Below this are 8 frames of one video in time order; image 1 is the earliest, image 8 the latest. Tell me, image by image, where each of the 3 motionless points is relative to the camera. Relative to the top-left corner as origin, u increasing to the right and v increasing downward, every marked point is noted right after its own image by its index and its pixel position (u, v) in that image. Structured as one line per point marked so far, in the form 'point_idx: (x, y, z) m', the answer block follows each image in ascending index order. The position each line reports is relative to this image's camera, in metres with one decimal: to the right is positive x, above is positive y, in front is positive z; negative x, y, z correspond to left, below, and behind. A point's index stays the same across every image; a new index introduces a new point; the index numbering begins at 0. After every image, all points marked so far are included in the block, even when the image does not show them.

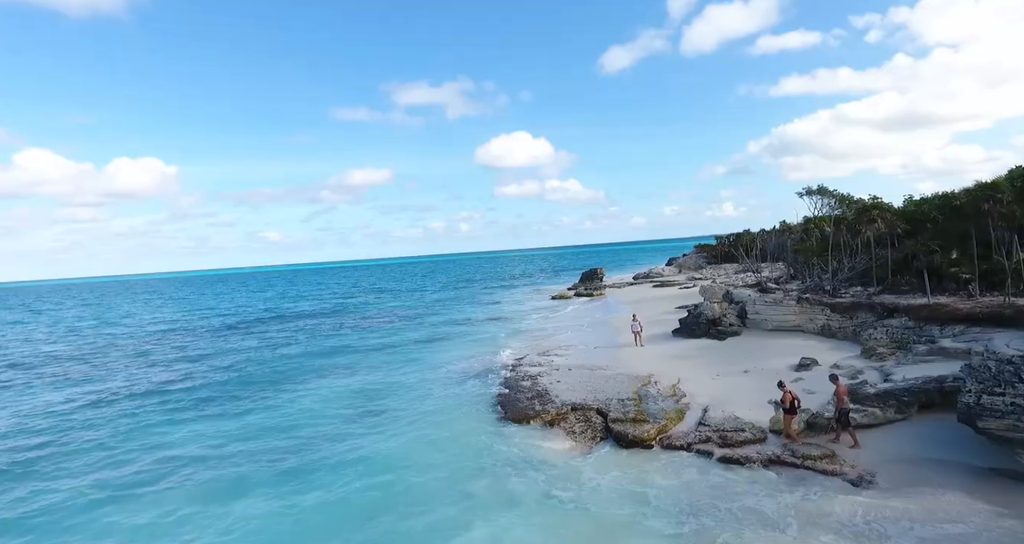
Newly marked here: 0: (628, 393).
0: (+4.0, -4.2, +19.2) m
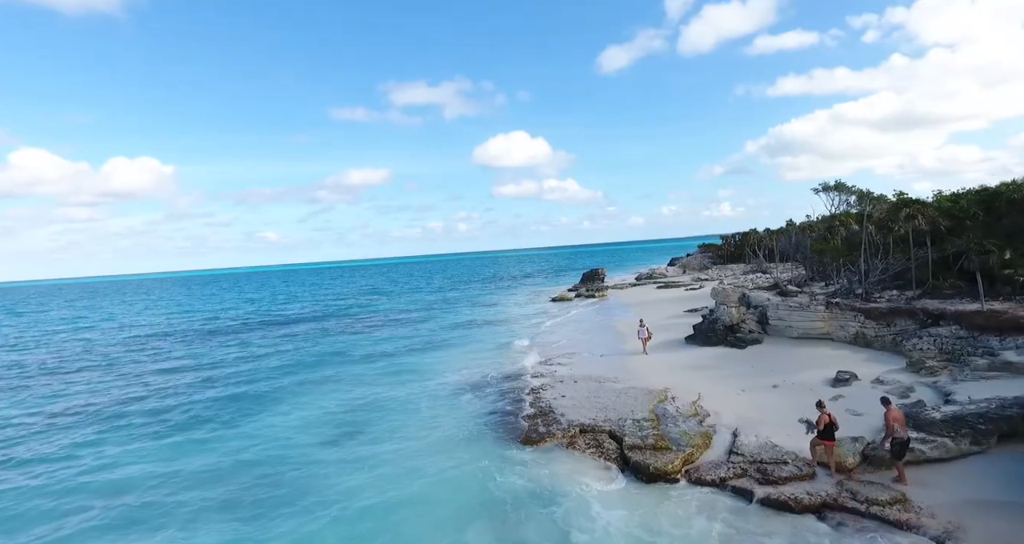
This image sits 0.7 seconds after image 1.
0: (+4.0, -4.3, +17.0) m
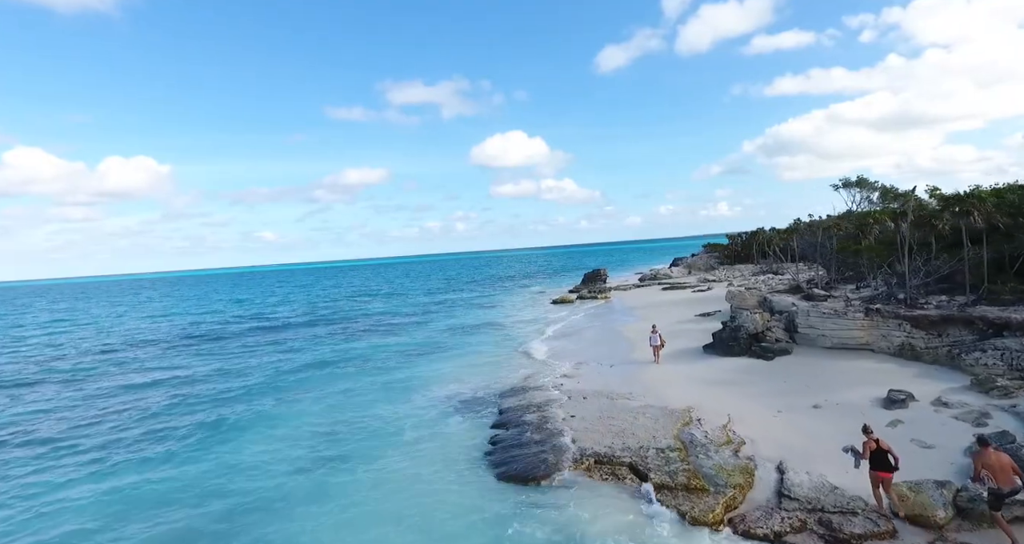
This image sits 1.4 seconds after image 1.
0: (+4.1, -4.4, +14.7) m
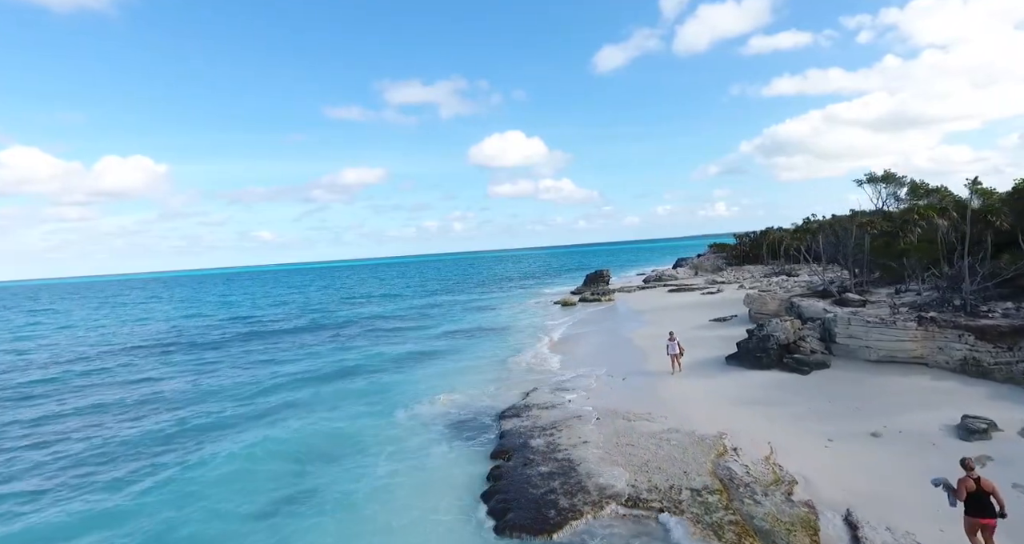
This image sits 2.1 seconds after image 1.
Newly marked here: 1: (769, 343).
0: (+4.2, -4.5, +12.3) m
1: (+9.1, -2.5, +19.6) m
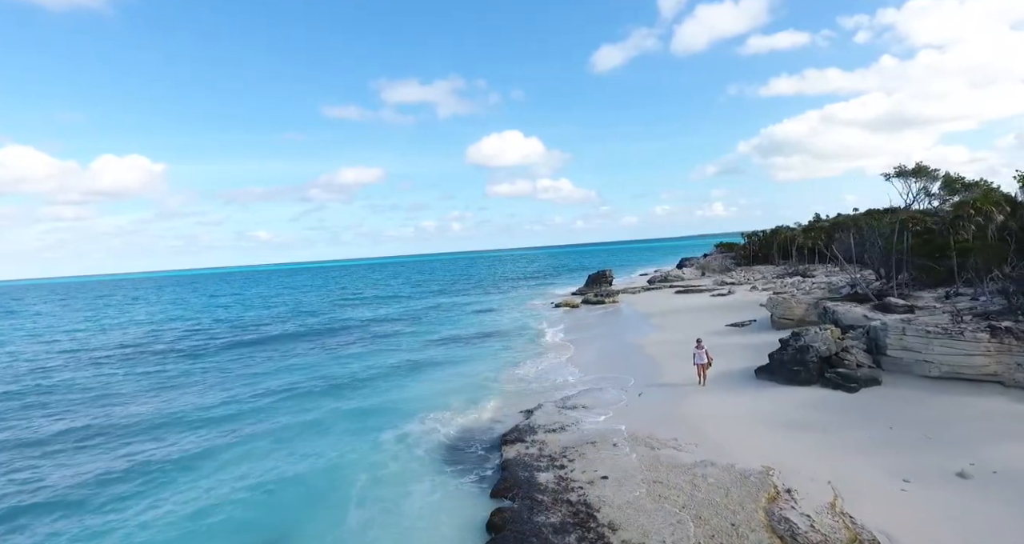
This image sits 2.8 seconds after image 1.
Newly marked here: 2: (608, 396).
0: (+4.3, -4.6, +9.8) m
1: (+9.2, -2.6, +17.2) m
2: (+3.4, -4.4, +19.5) m
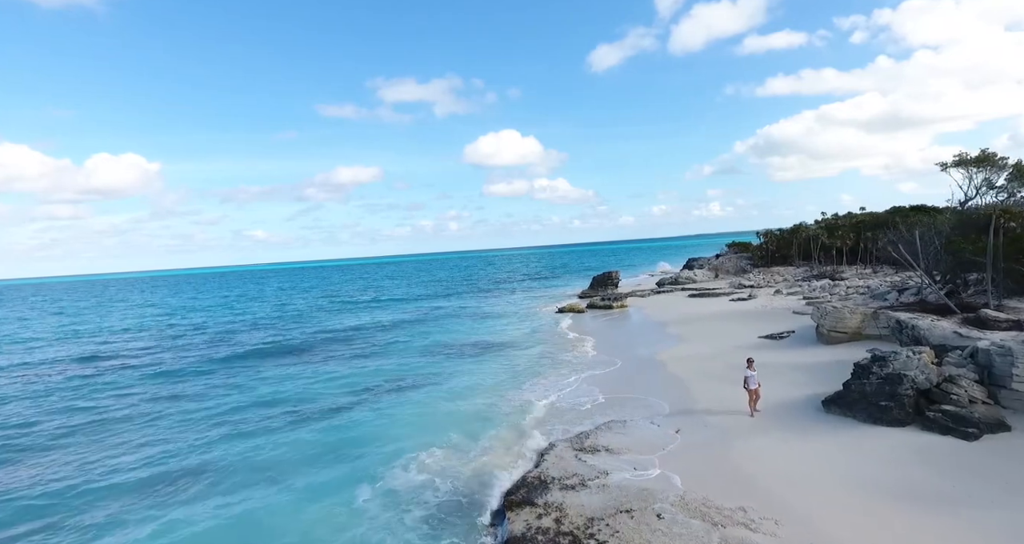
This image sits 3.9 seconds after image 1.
0: (+4.5, -4.7, +5.9) m
1: (+9.3, -2.7, +13.3) m
2: (+3.5, -4.5, +15.6) m
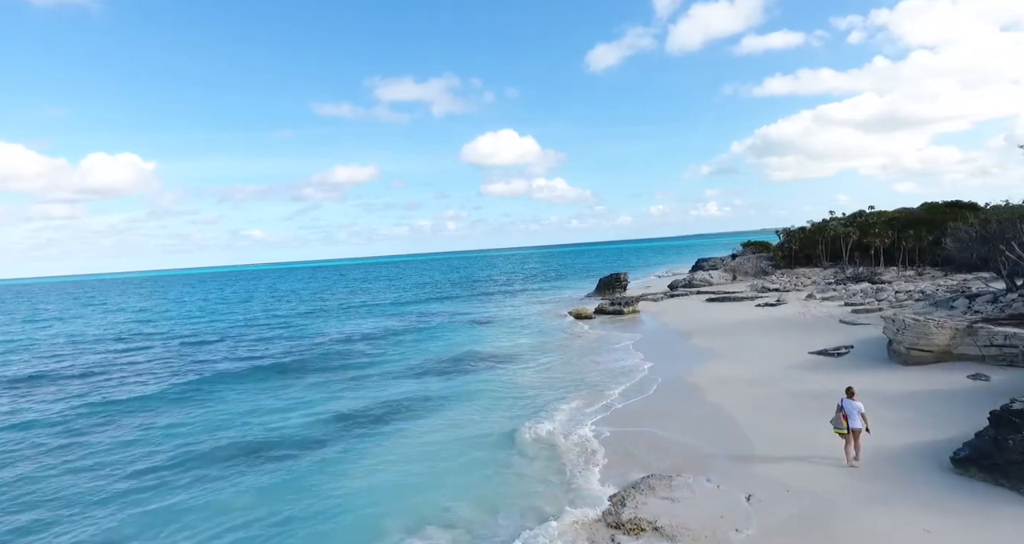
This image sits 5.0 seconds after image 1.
0: (+4.7, -4.9, +1.6) m
1: (+9.5, -2.9, +9.0) m
2: (+3.7, -4.7, +11.3) m
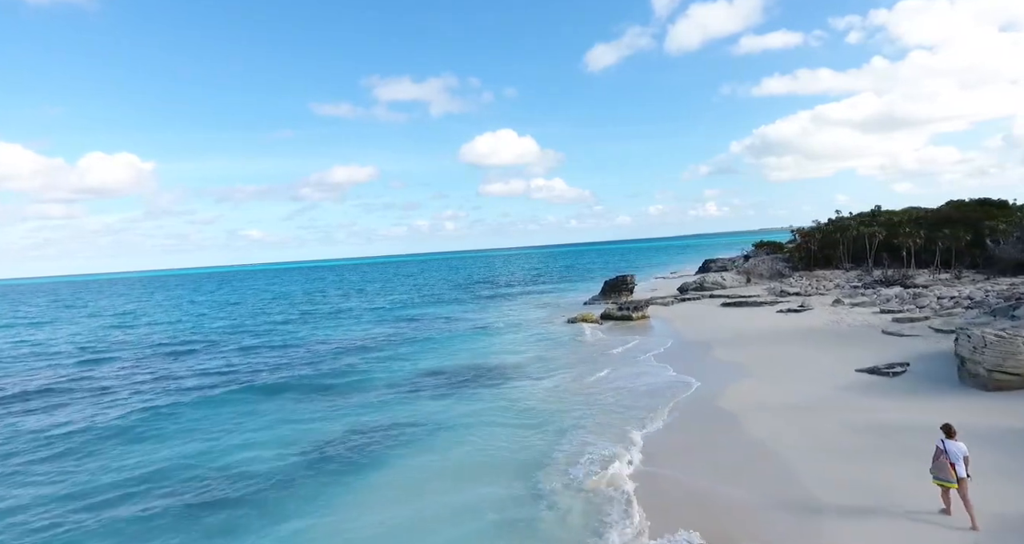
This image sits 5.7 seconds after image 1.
0: (+4.8, -5.1, -1.3) m
1: (+9.5, -3.1, +6.1) m
2: (+3.7, -4.9, +8.4) m
